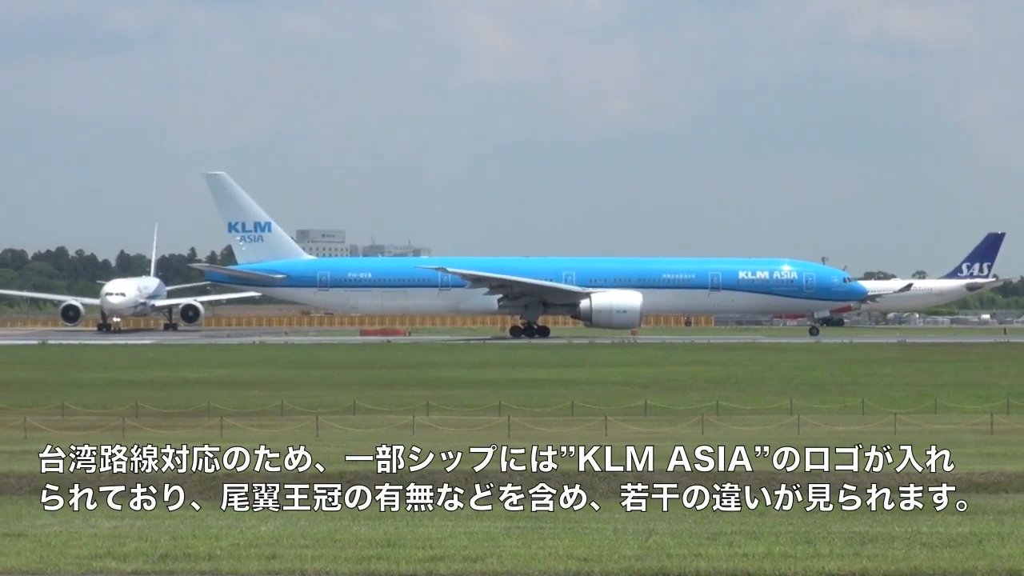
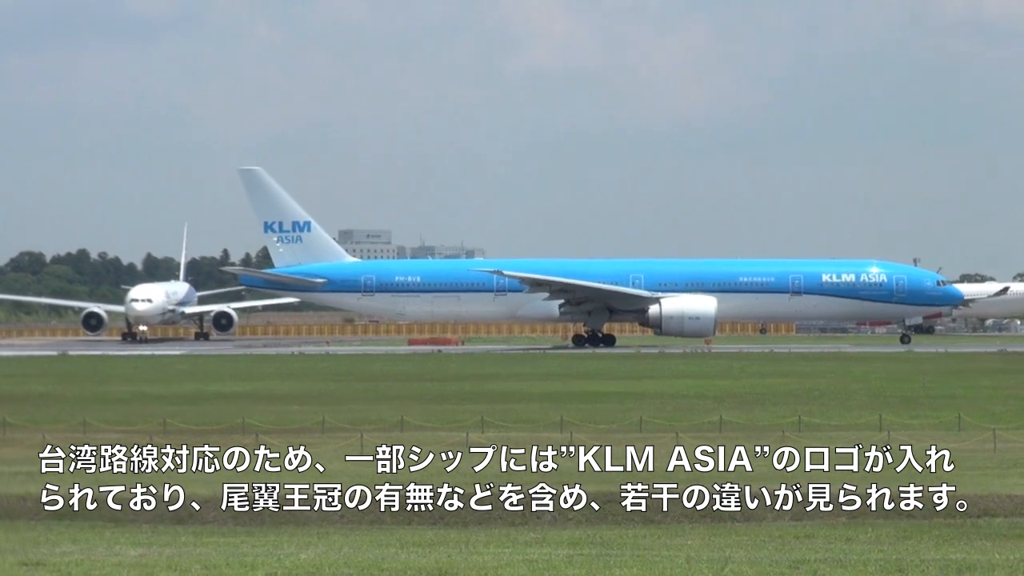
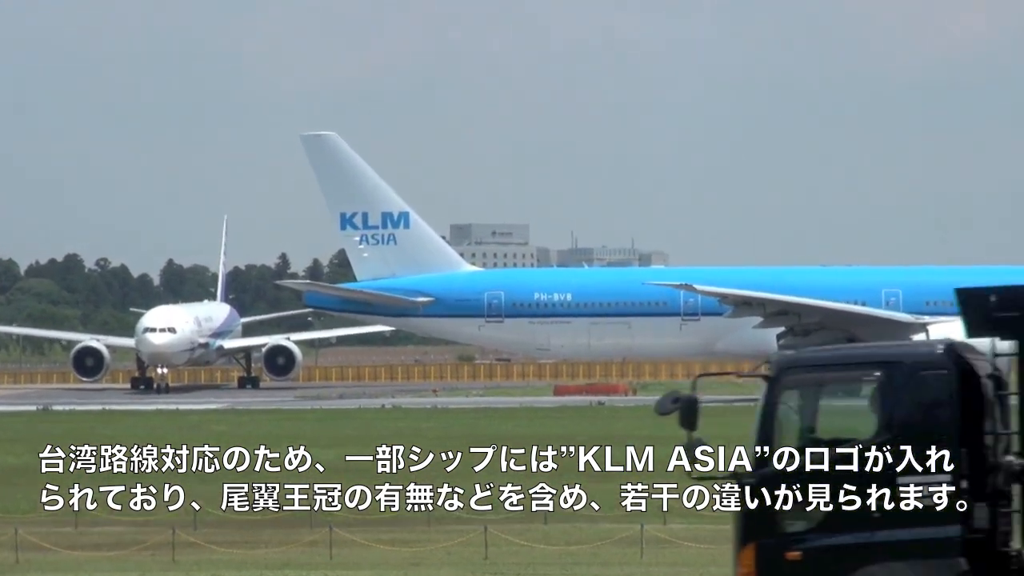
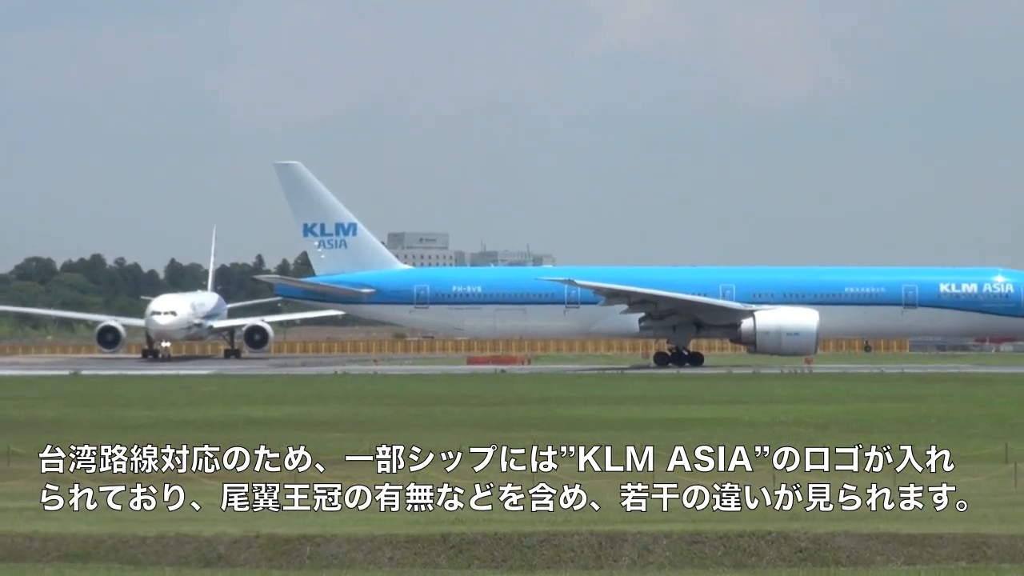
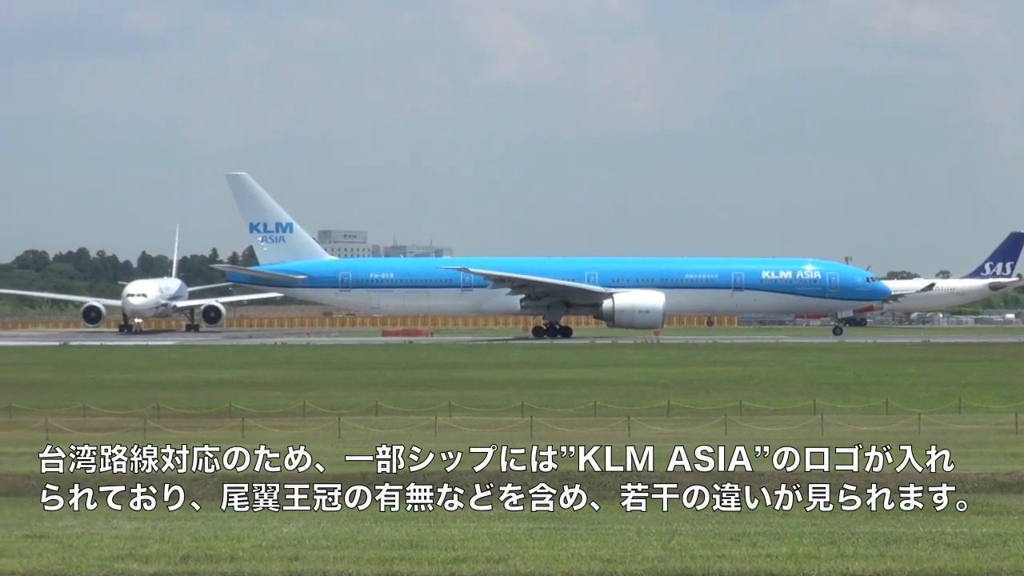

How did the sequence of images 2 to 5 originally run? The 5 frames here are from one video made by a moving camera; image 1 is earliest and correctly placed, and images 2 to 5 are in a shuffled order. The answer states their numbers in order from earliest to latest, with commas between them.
5, 2, 4, 3
